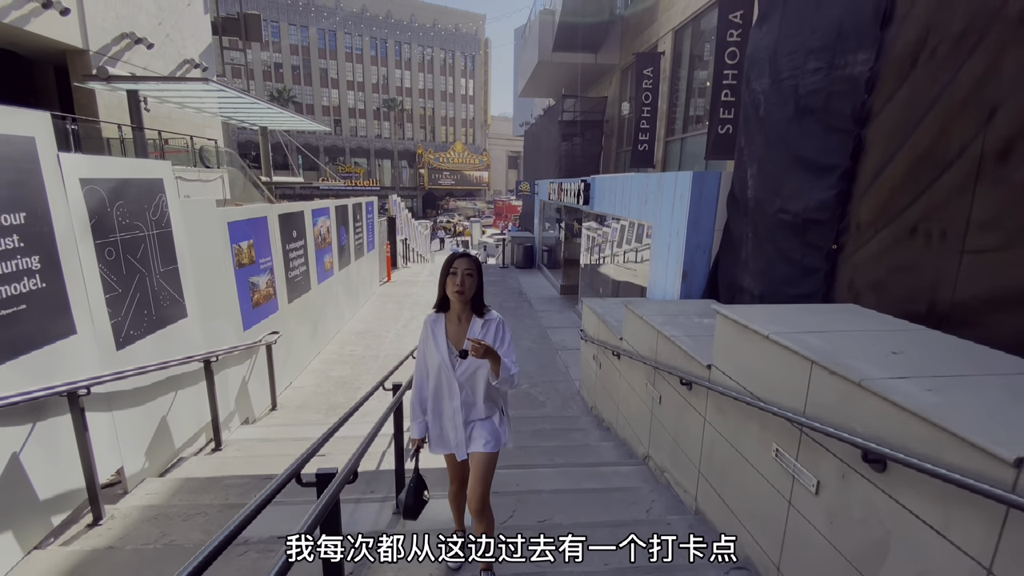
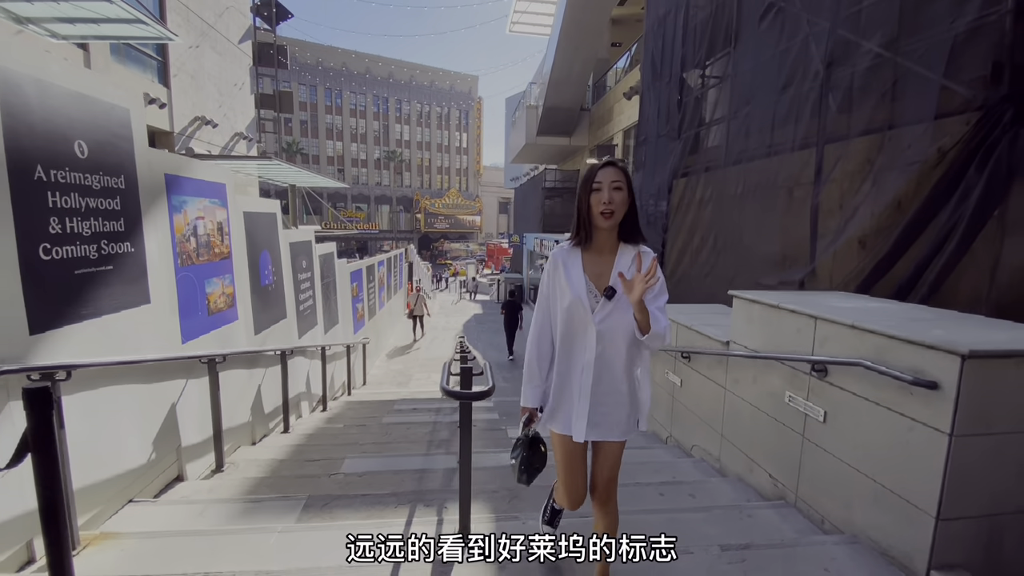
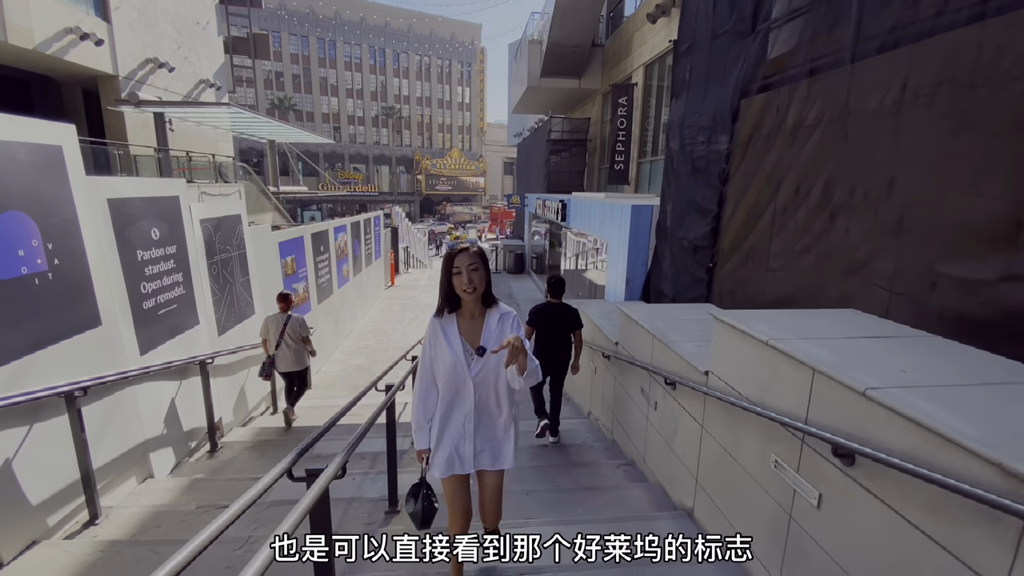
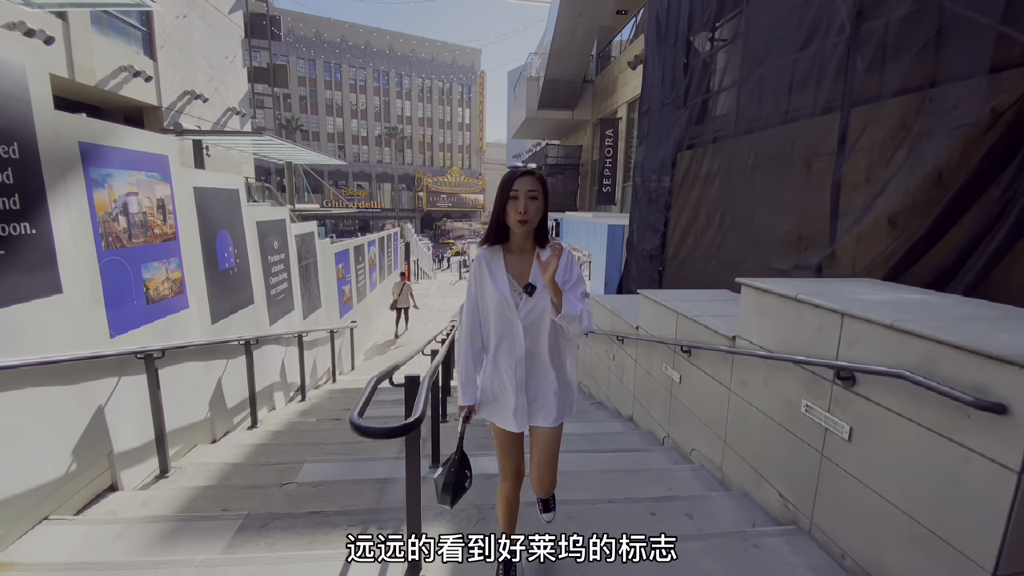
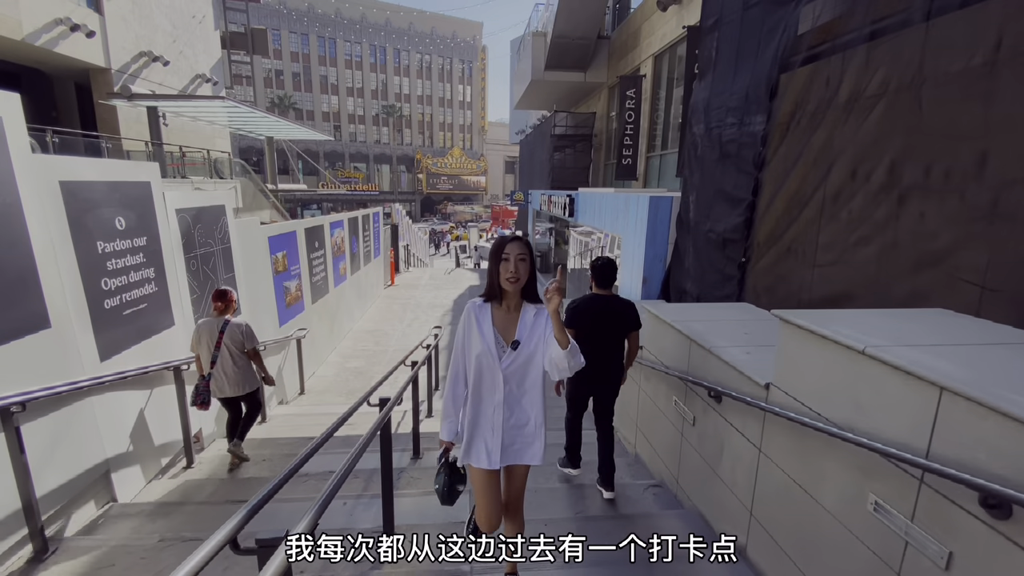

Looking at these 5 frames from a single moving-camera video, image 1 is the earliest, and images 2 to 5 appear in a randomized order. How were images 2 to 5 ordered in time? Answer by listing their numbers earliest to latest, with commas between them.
5, 3, 4, 2
